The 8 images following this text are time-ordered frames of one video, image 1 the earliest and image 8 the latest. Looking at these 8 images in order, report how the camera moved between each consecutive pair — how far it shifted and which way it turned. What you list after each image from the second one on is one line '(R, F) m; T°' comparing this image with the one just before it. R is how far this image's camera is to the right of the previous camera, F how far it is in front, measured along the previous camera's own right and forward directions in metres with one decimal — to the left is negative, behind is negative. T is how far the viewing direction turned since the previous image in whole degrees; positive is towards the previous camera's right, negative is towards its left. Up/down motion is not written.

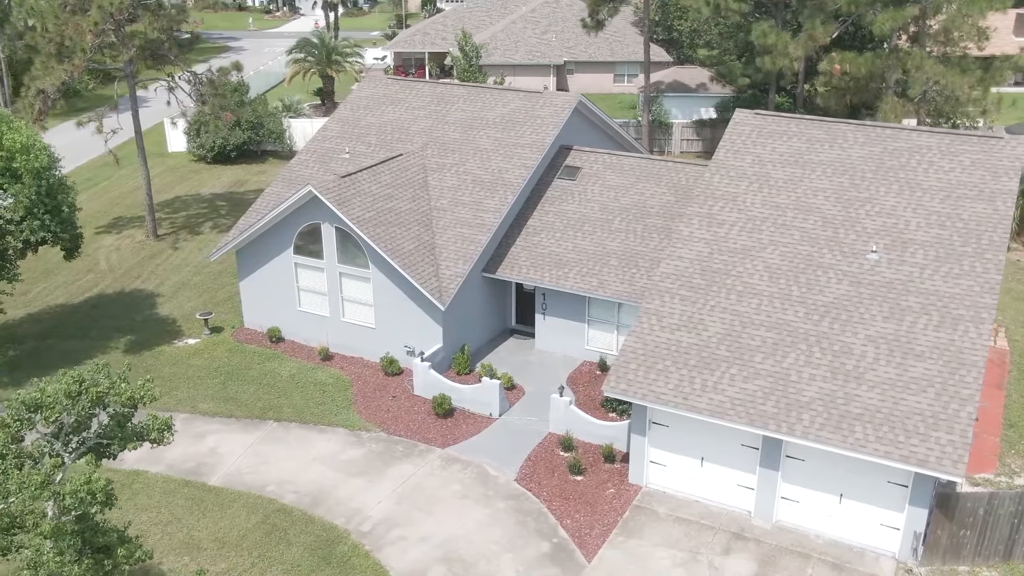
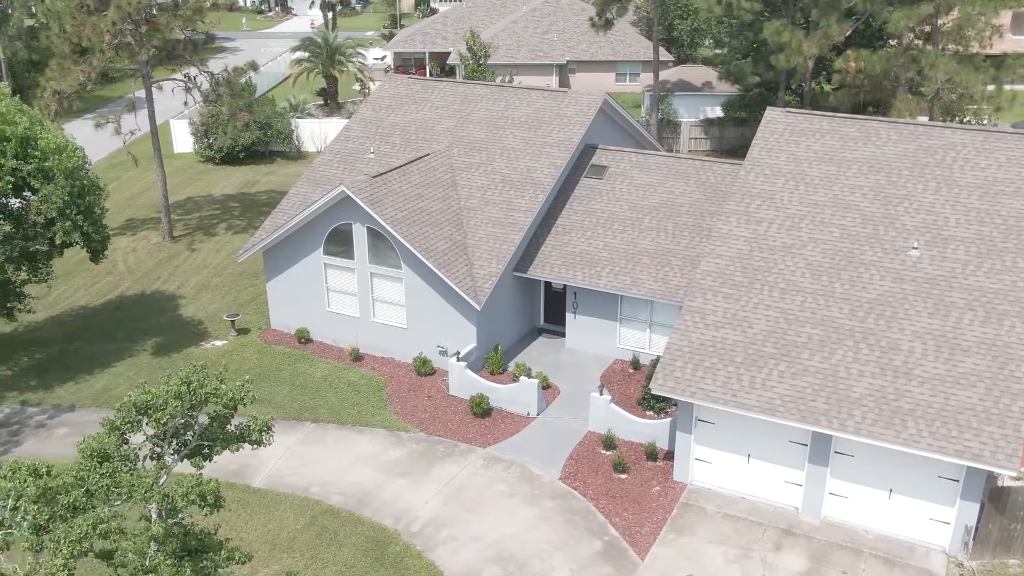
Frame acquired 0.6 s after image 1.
(-1.1, 0.0) m; +1°
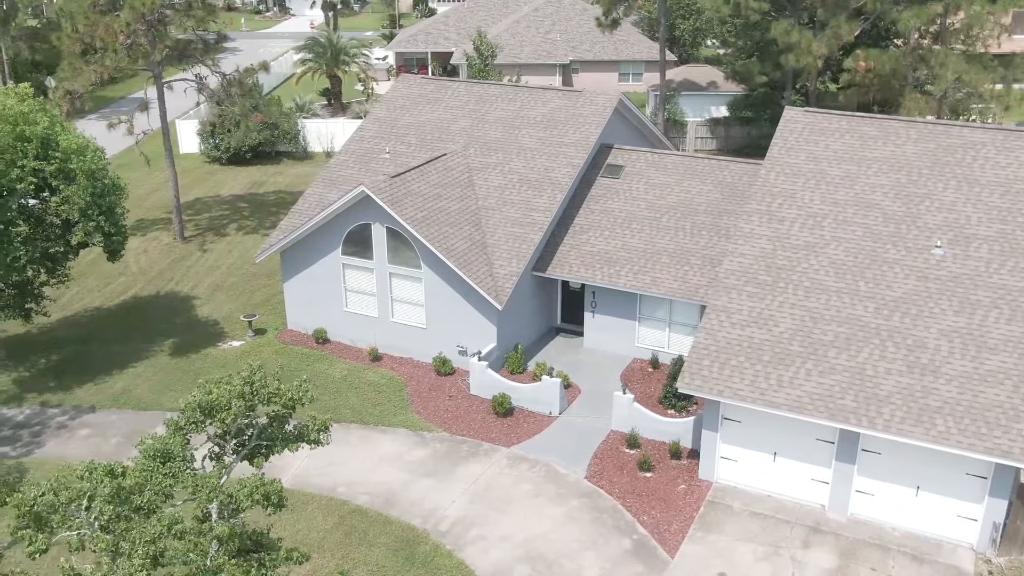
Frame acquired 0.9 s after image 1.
(-0.6, 0.0) m; 0°
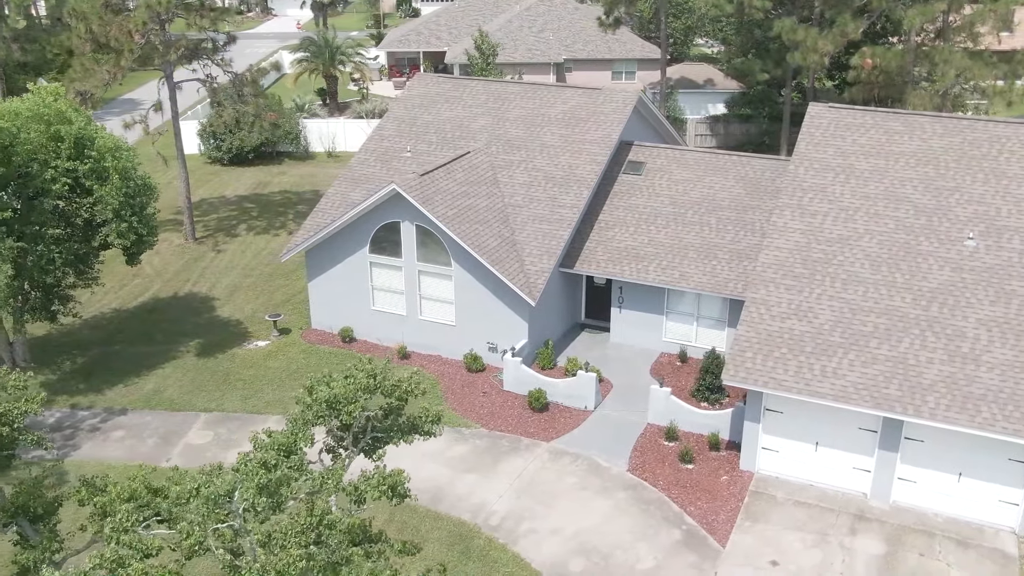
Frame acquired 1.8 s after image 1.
(-1.3, -0.1) m; +2°
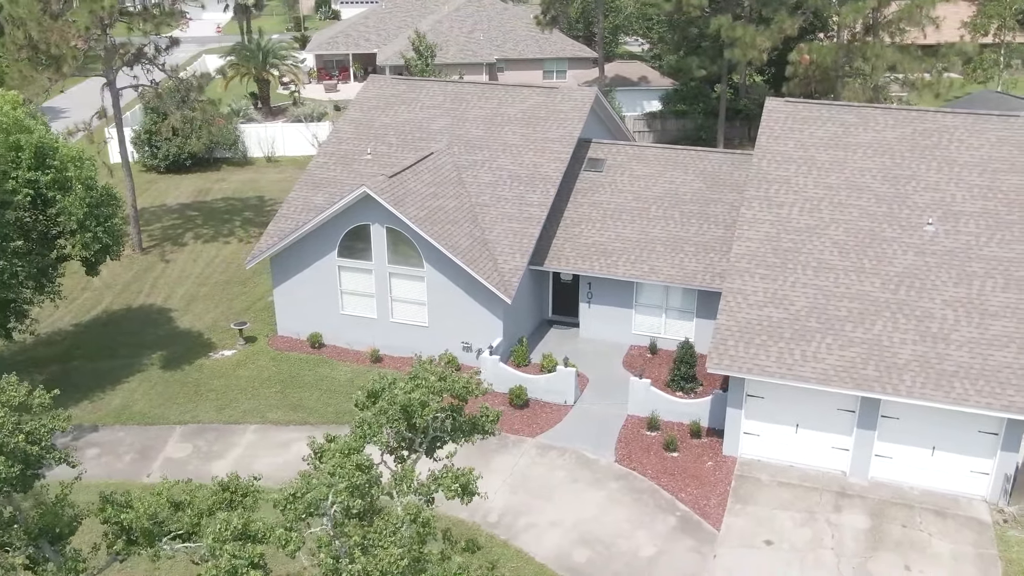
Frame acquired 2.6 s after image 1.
(-1.3, -0.1) m; +5°
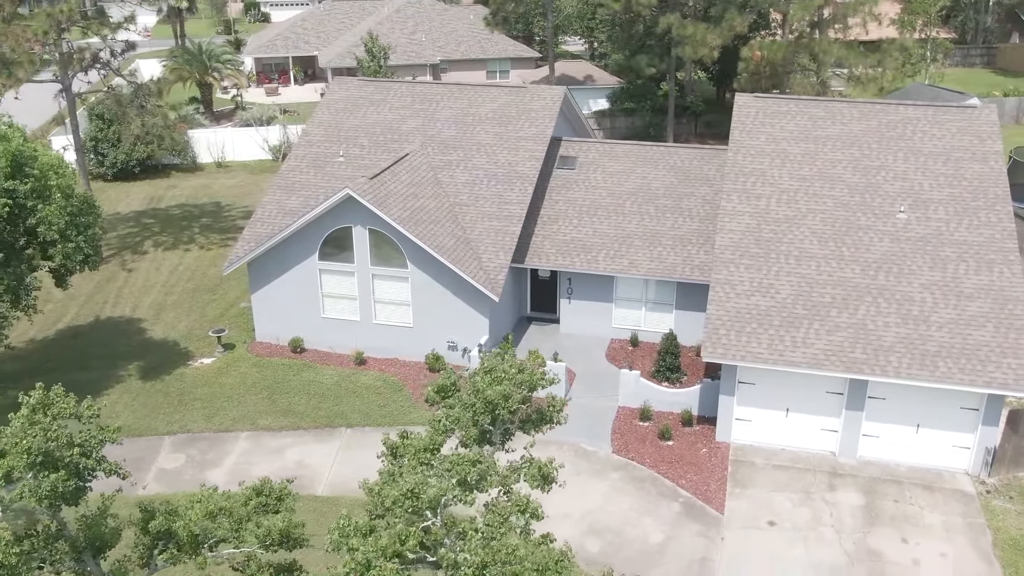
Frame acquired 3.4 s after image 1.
(-1.3, -0.1) m; +4°
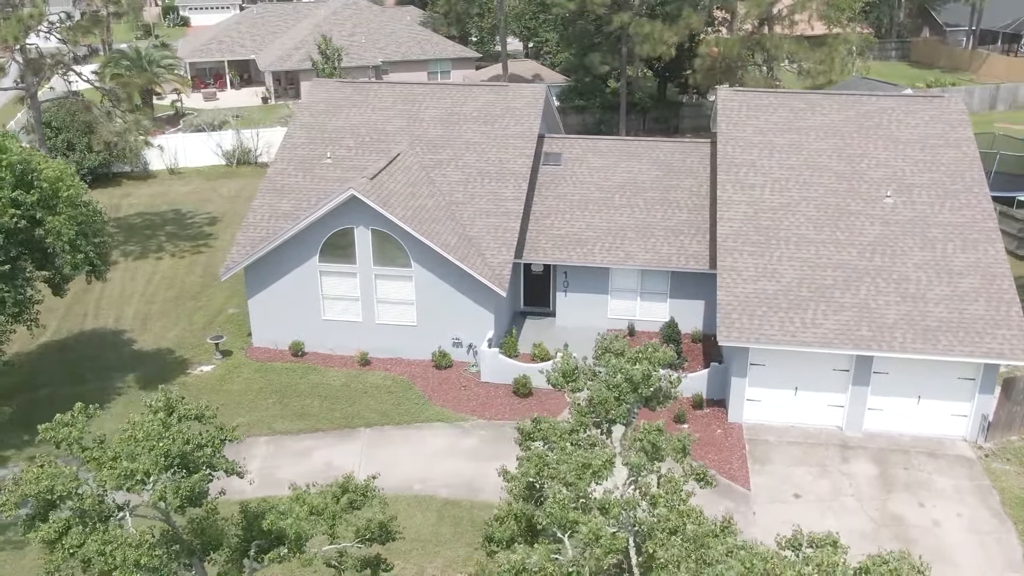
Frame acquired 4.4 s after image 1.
(-2.1, -0.2) m; +5°
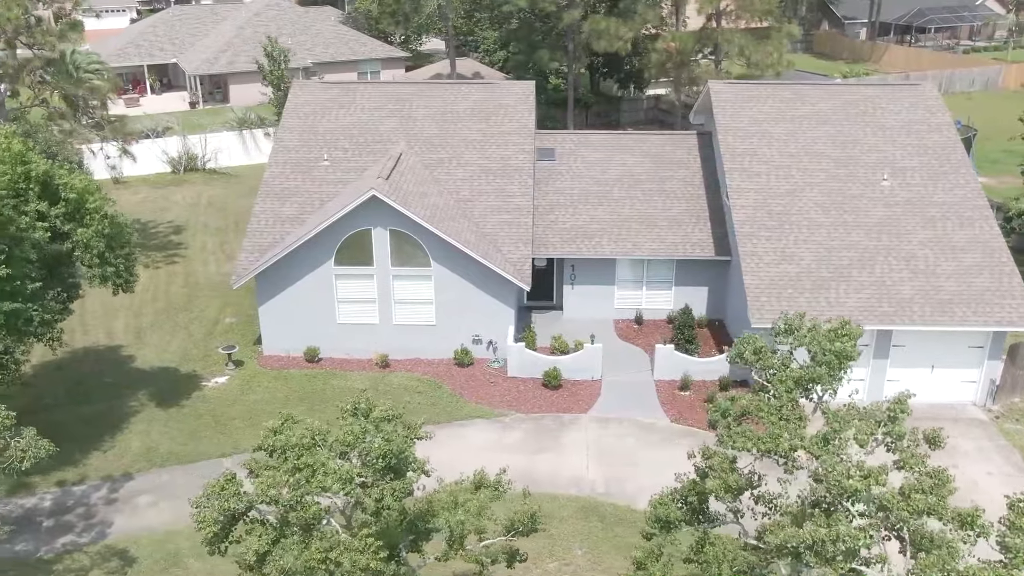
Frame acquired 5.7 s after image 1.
(-3.0, 0.0) m; +7°
